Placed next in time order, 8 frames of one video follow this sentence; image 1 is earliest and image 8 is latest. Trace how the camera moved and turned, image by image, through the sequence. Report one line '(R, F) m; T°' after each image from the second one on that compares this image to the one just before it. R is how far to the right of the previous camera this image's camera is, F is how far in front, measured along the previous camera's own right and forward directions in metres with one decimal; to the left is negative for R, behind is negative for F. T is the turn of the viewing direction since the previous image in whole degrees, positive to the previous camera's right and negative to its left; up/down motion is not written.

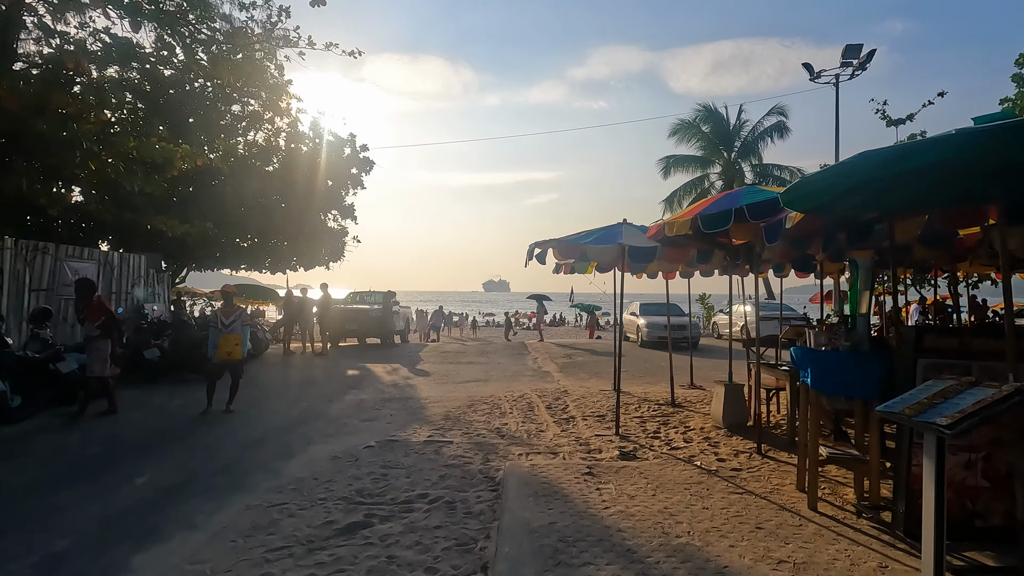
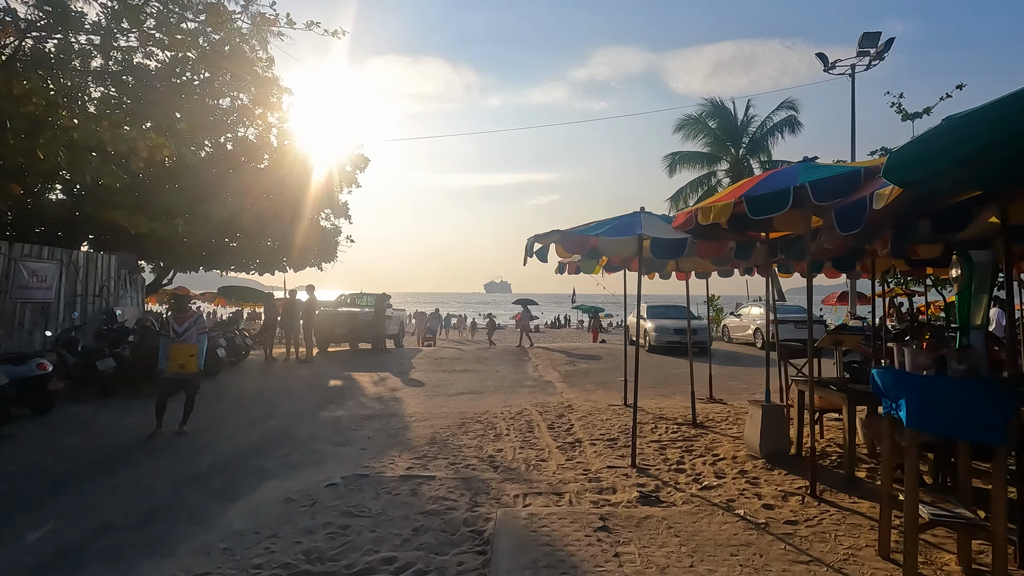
(+0.1, +1.1) m; 0°
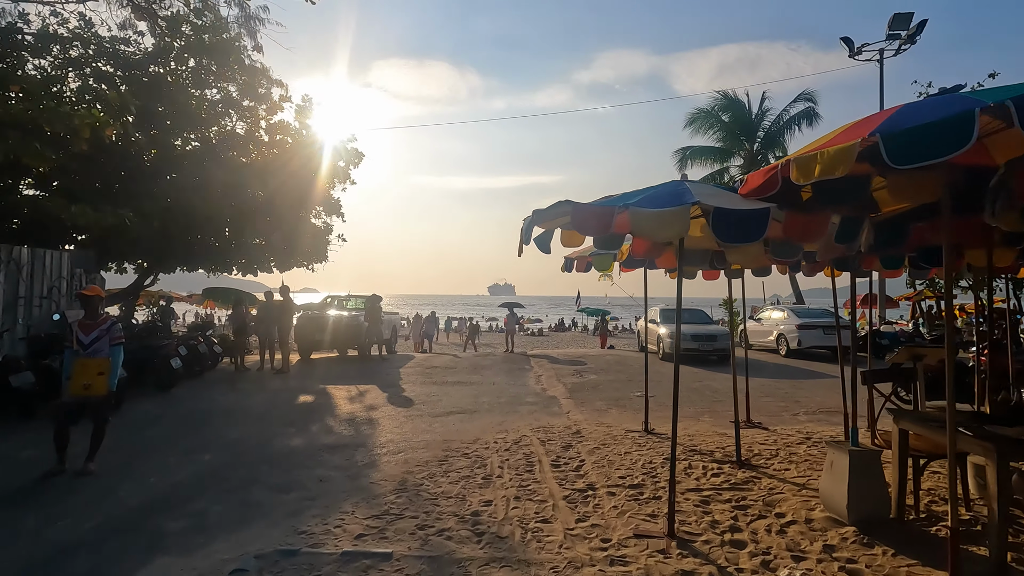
(+0.1, +1.5) m; 0°
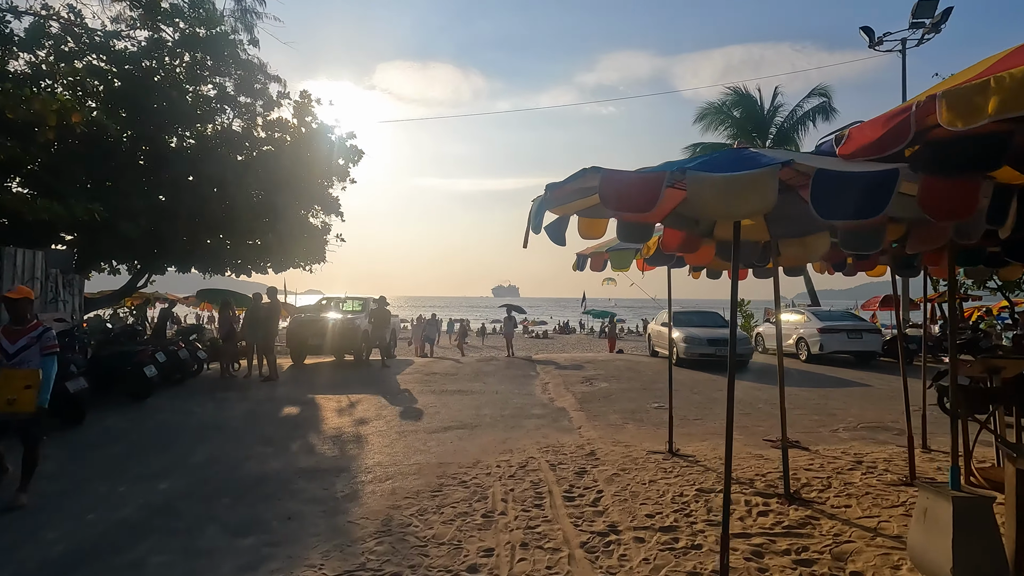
(0.0, +0.9) m; 0°
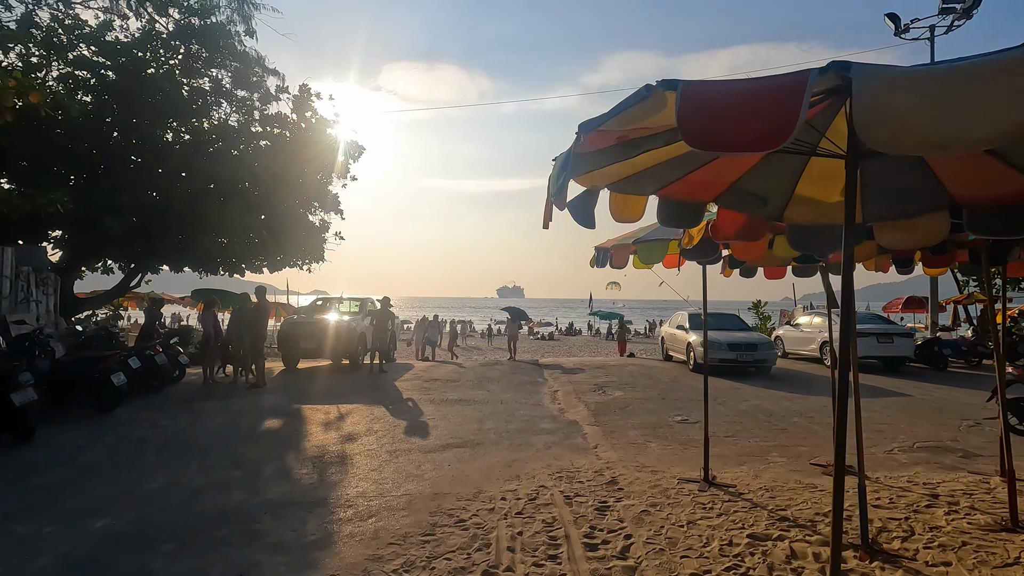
(0.0, +0.9) m; 0°
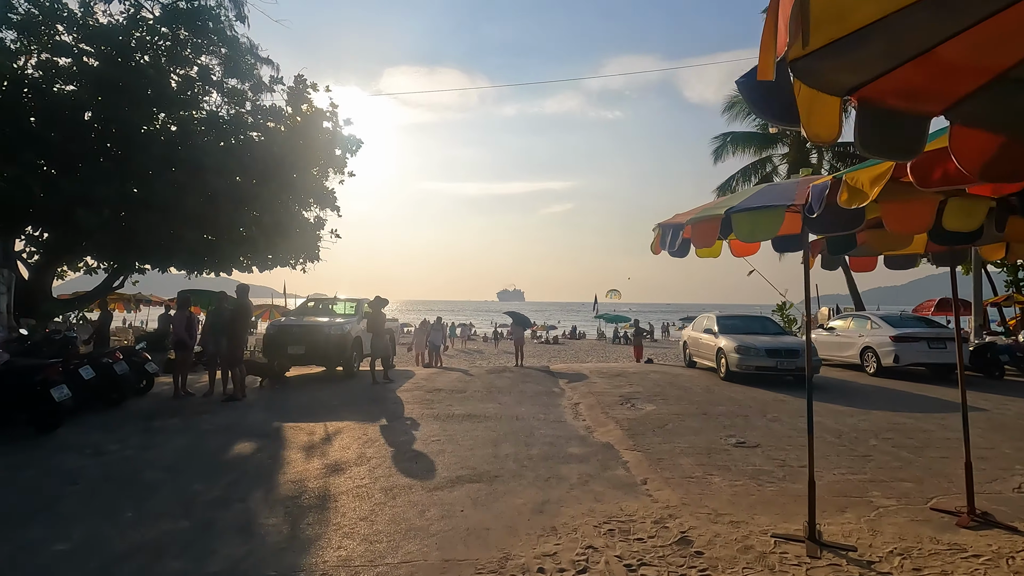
(-0.3, +1.4) m; 0°
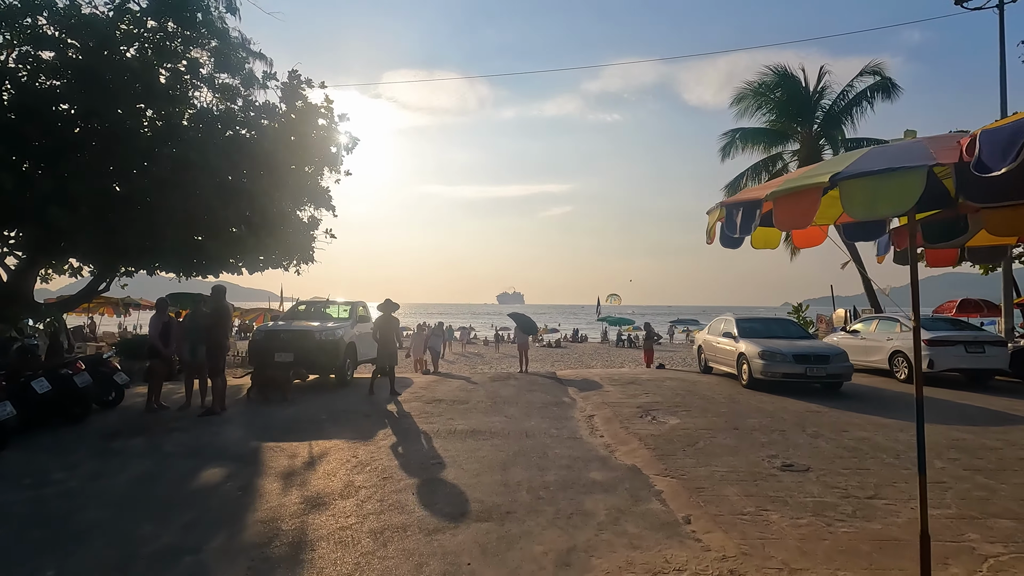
(-0.1, +0.9) m; 0°
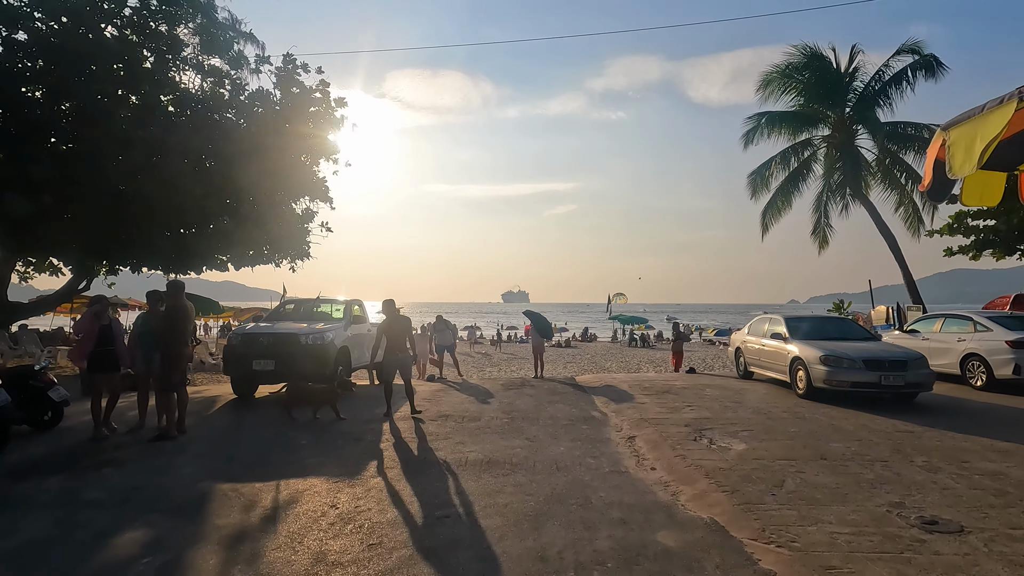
(-0.2, +1.6) m; -1°
